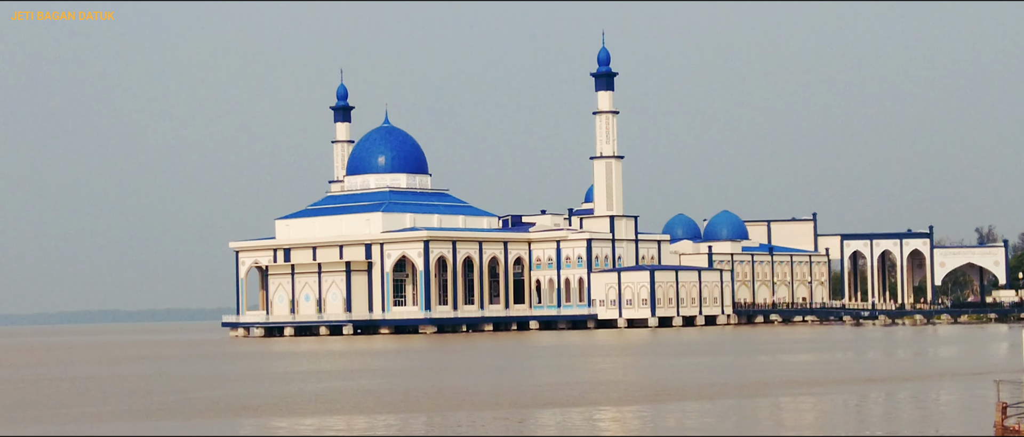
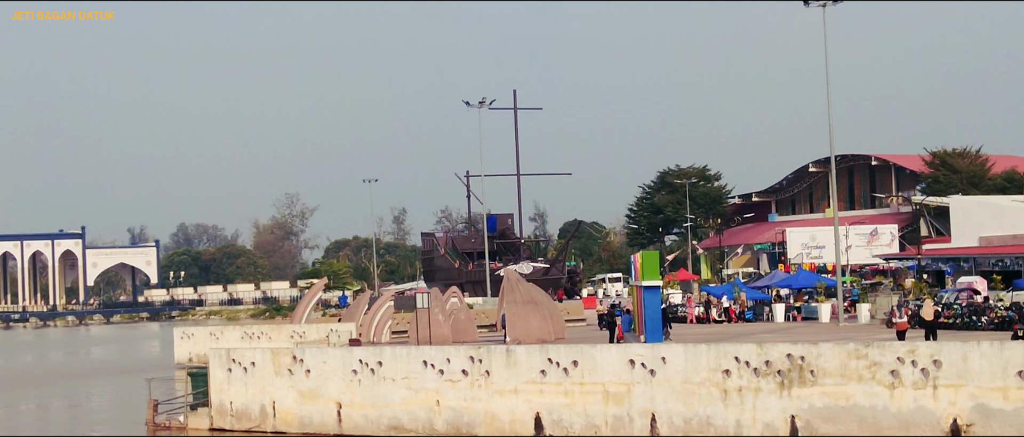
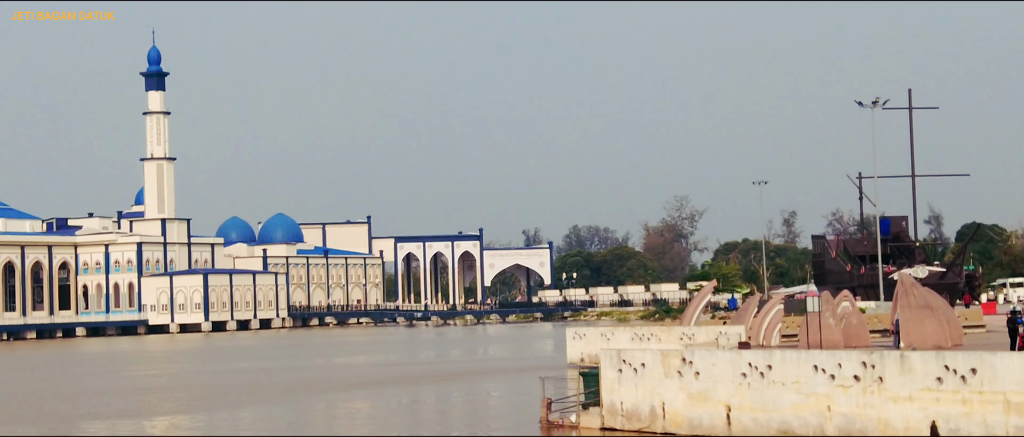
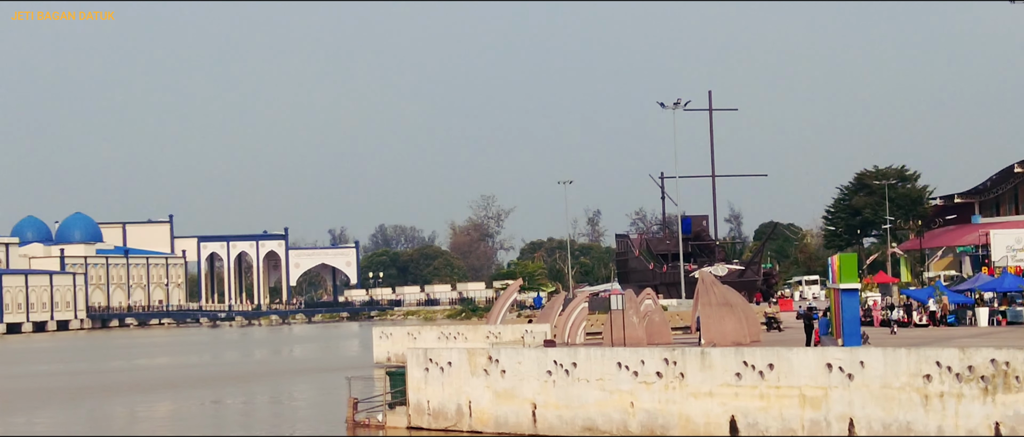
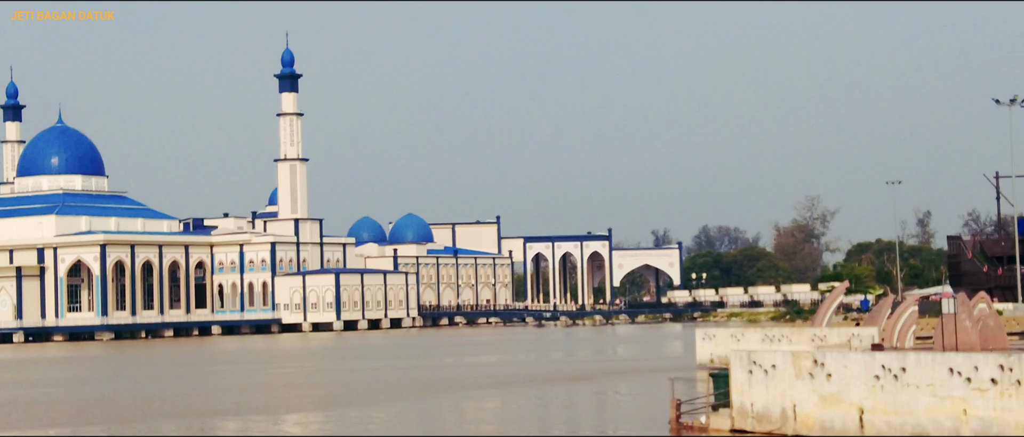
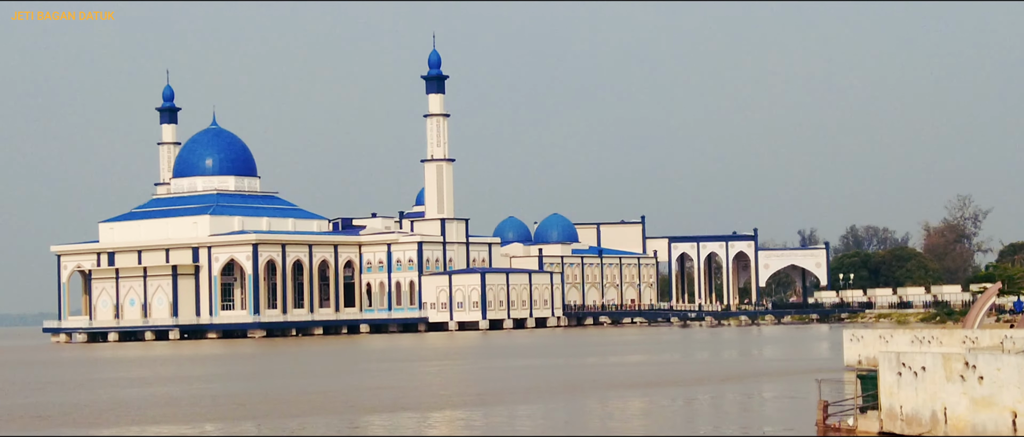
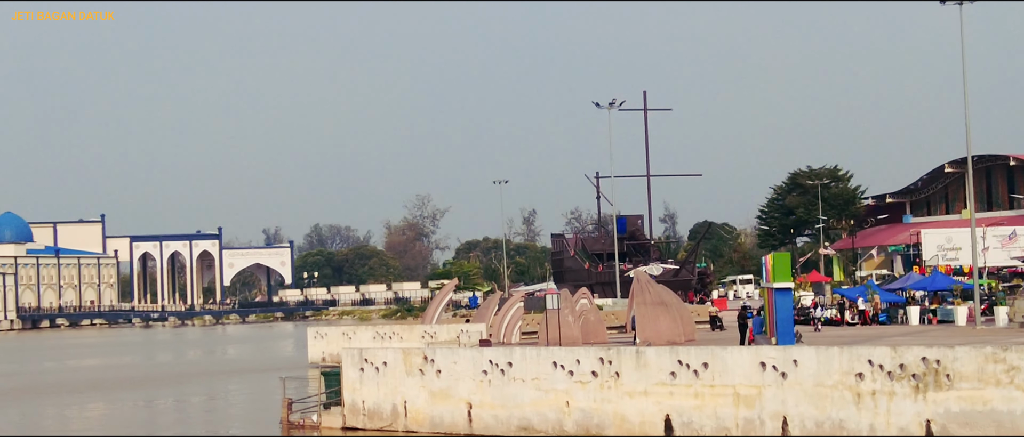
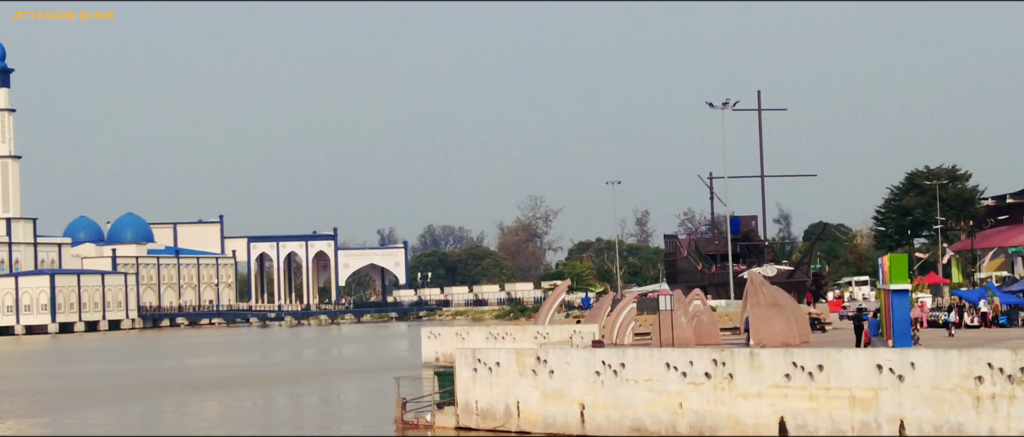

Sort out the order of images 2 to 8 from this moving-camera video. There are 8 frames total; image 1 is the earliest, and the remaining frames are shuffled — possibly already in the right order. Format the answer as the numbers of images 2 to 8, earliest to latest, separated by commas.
6, 5, 3, 8, 4, 7, 2
